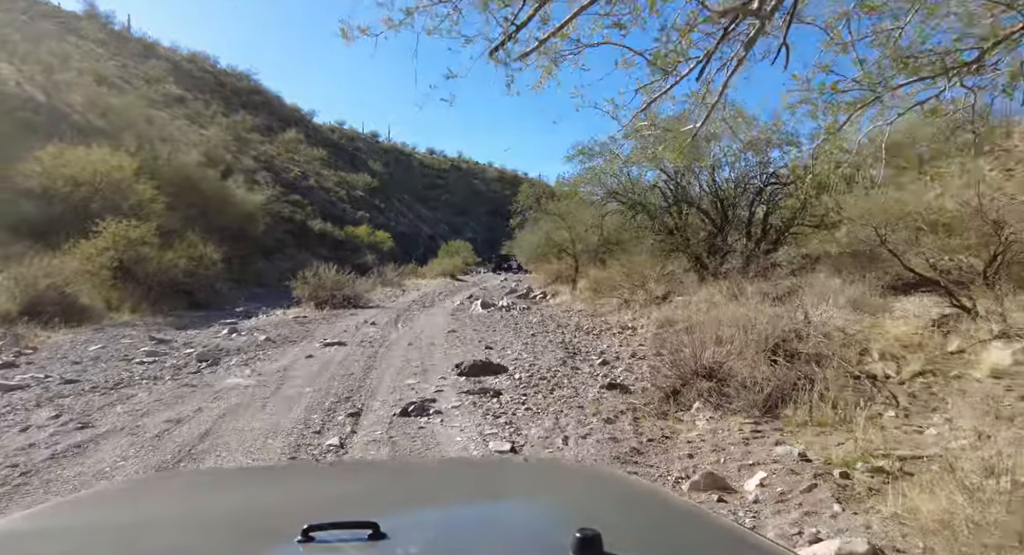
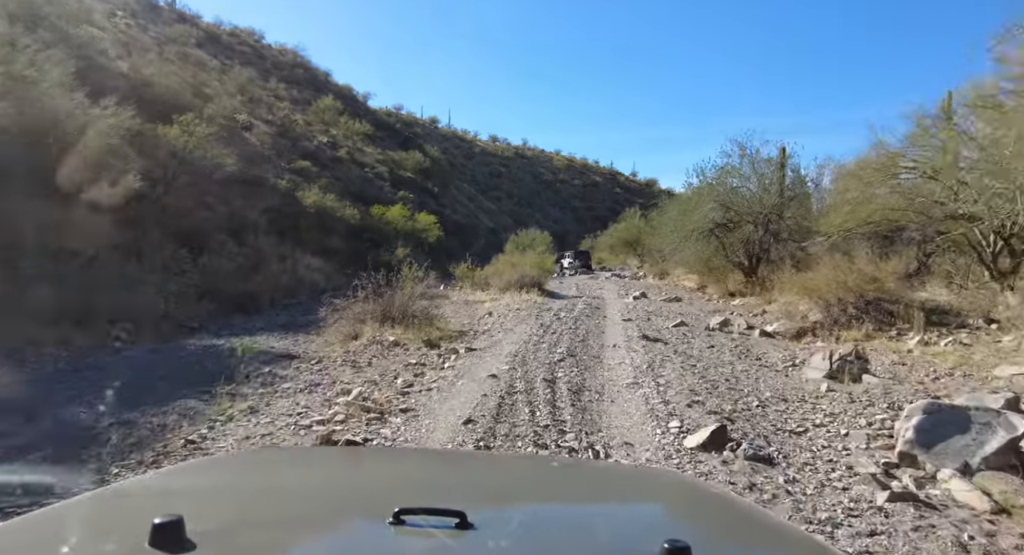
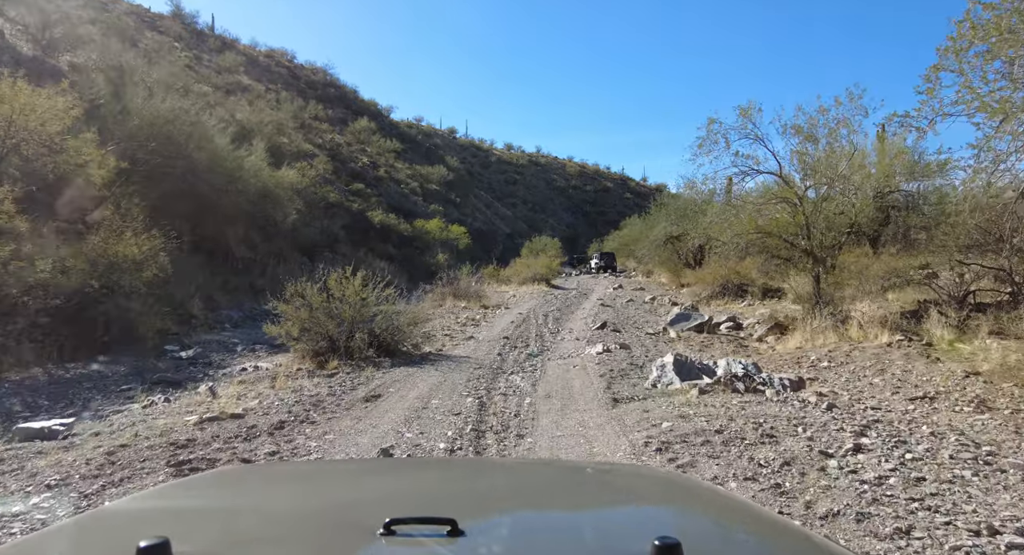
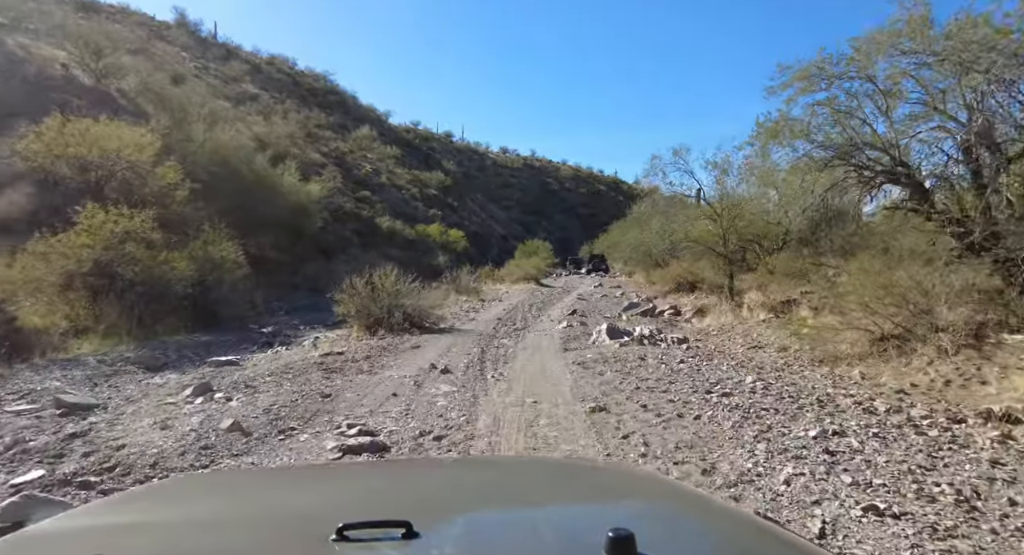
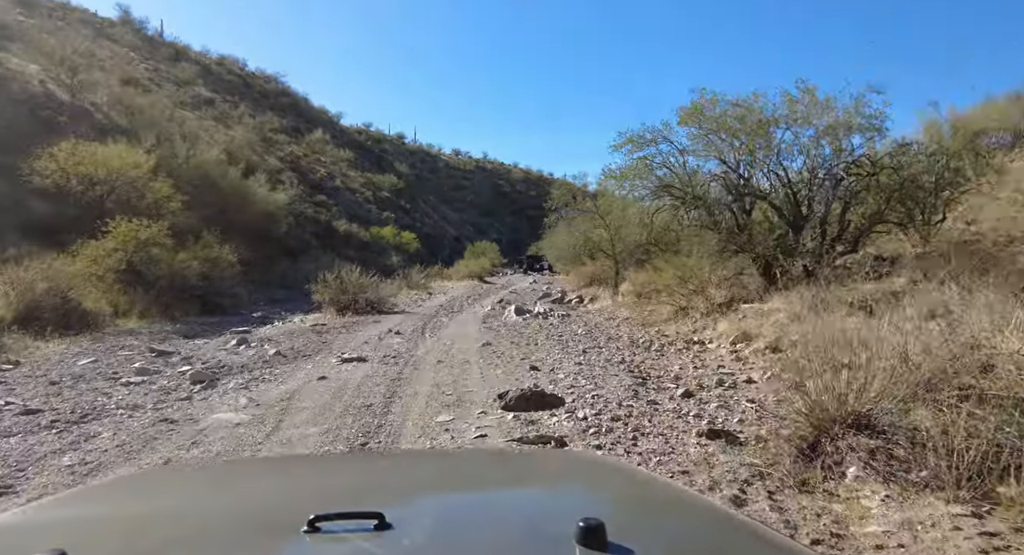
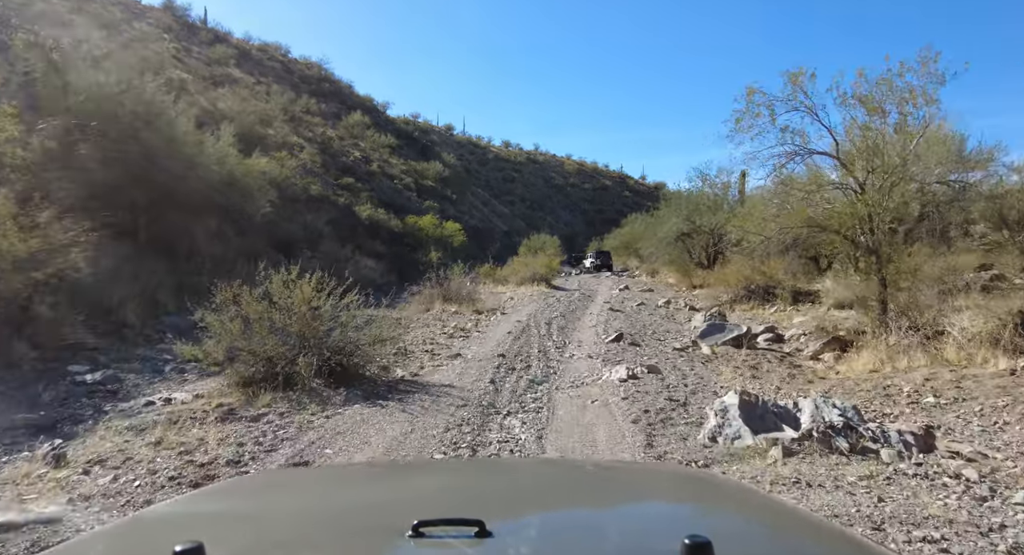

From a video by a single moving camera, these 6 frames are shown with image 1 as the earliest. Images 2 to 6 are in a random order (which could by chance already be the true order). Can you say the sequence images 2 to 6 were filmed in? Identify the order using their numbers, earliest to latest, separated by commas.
5, 4, 3, 6, 2
